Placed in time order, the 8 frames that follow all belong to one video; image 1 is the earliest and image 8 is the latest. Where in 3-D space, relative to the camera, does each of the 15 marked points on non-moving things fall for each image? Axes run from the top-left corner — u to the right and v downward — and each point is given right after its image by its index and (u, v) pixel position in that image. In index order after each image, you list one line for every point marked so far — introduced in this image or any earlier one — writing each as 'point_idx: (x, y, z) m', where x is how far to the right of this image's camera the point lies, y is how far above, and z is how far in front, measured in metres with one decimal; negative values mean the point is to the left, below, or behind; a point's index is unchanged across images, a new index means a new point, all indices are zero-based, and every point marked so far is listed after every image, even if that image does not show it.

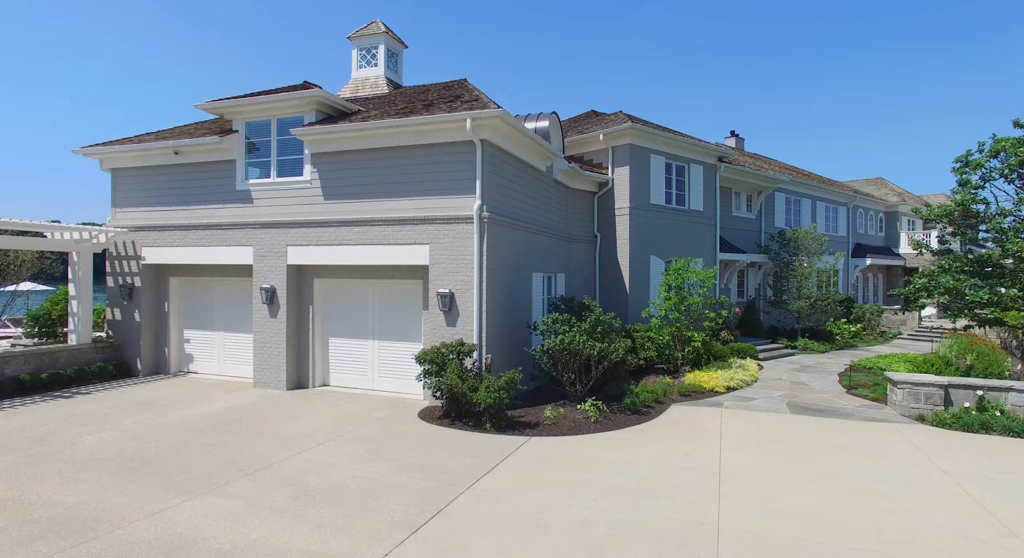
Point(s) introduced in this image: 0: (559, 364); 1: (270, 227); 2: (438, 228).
0: (+0.9, -1.6, +12.1) m
1: (-5.3, +1.1, +13.8) m
2: (-1.4, +1.0, +12.4) m
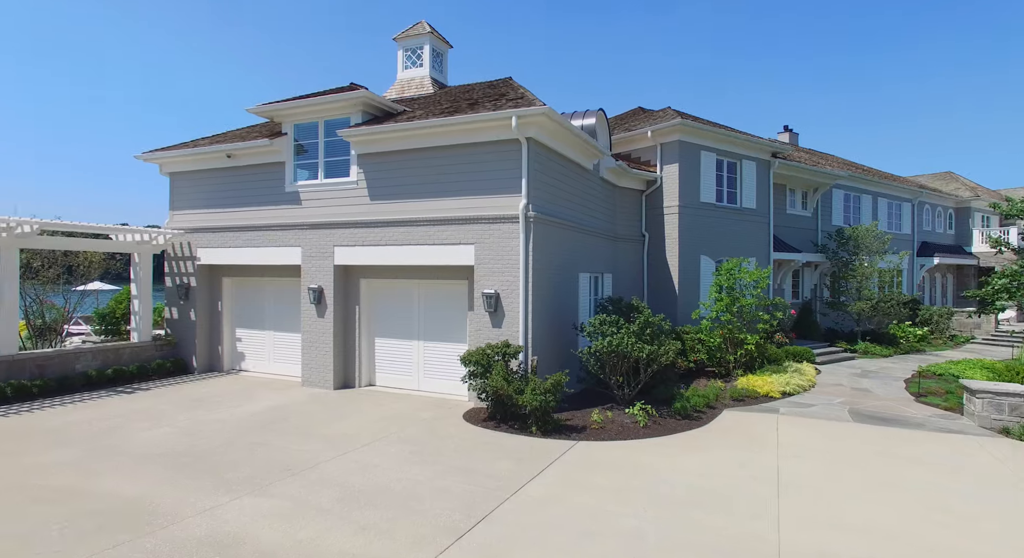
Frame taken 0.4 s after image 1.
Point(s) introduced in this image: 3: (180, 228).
0: (+1.7, -1.6, +11.8) m
1: (-4.3, +1.1, +14.0) m
2: (-0.5, +1.0, +12.2) m
3: (-8.3, +1.3, +16.0) m
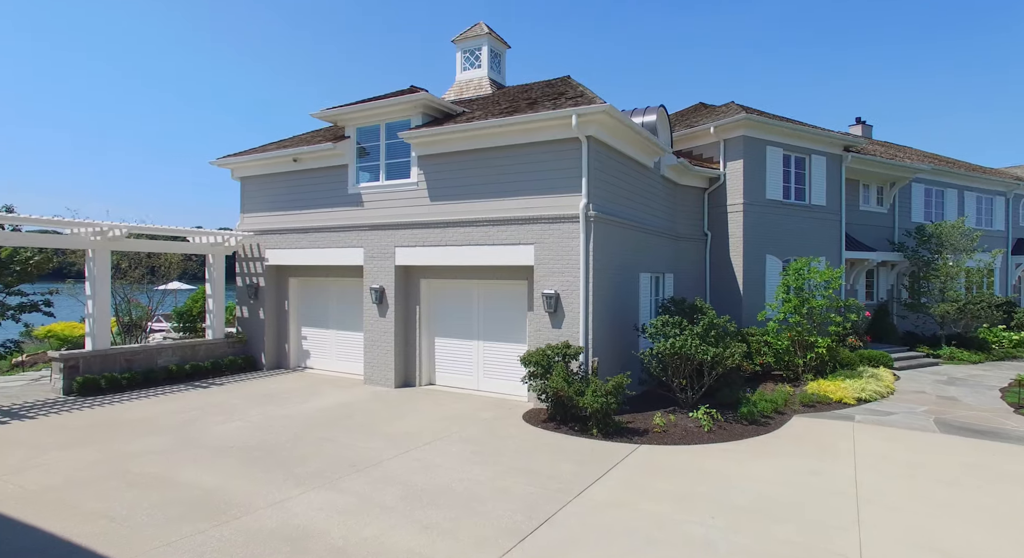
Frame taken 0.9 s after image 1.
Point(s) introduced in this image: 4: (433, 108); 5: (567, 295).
0: (+2.8, -1.6, +11.5) m
1: (-3.0, +1.1, +14.2) m
2: (+0.6, +1.0, +12.2) m
3: (-6.8, +1.3, +16.6) m
4: (-1.7, +3.7, +13.9) m
5: (+1.0, -0.3, +11.9) m
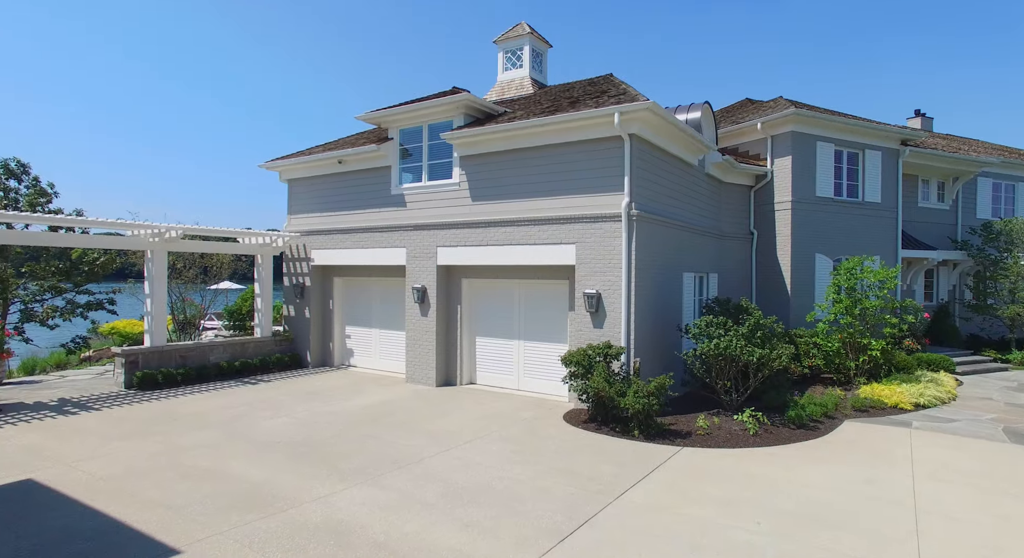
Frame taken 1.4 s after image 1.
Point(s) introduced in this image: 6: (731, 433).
0: (+3.6, -1.6, +11.3) m
1: (-2.0, +1.1, +14.4) m
2: (+1.4, +1.0, +12.1) m
3: (-5.7, +1.3, +17.0) m
4: (-0.8, +3.8, +14.0) m
5: (+1.8, -0.3, +11.8) m
6: (+3.6, -2.5, +10.4) m
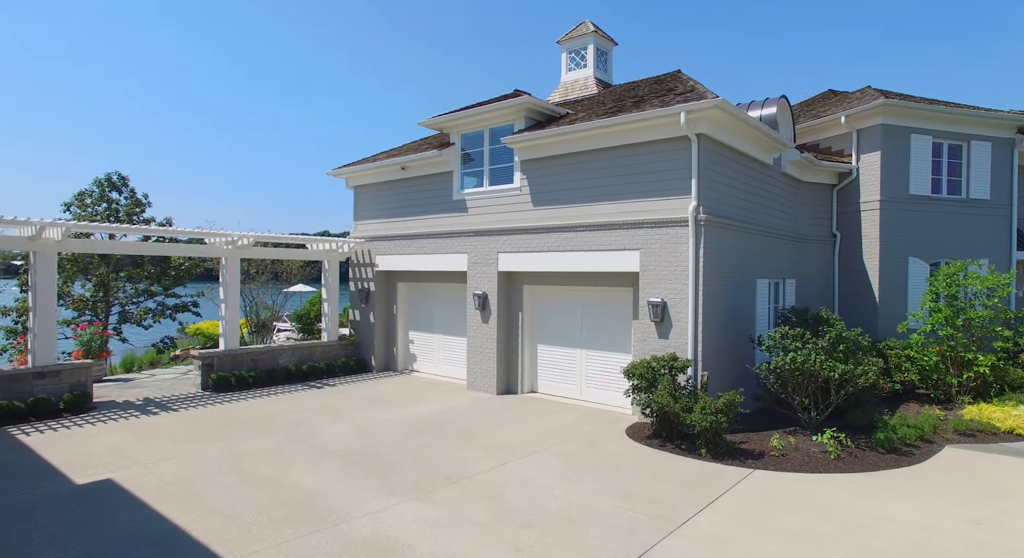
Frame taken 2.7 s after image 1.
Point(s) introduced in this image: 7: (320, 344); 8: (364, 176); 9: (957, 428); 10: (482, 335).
0: (+4.6, -1.8, +10.5) m
1: (-0.6, +1.0, +14.2) m
2: (+2.5, +0.9, +11.5) m
3: (-4.0, +1.2, +17.2) m
4: (+0.5, +3.6, +13.7) m
5: (+2.9, -0.4, +11.2) m
6: (+4.5, -2.7, +9.6) m
7: (-5.0, -1.7, +16.4) m
8: (-4.0, +2.8, +17.0) m
9: (+7.5, -2.5, +10.8) m
10: (-0.7, -1.3, +14.2) m
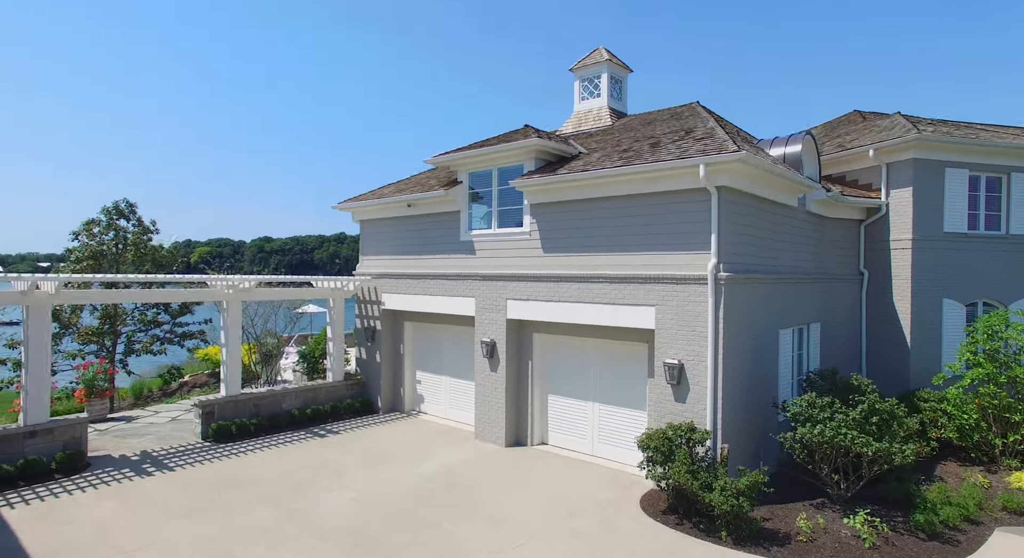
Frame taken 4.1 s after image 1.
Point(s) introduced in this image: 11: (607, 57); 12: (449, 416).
0: (+4.7, -2.8, +9.8) m
1: (-0.4, 0.0, +13.6) m
2: (+2.6, -0.1, +10.9) m
3: (-3.8, +0.2, +16.7) m
4: (+0.7, +2.6, +13.0) m
5: (+3.0, -1.4, +10.5) m
6: (+4.6, -3.7, +8.9) m
7: (-4.7, -2.7, +16.0) m
8: (-3.7, +1.8, +16.5) m
9: (+7.6, -3.5, +10.0) m
10: (-0.5, -2.3, +13.6) m
11: (+2.4, +5.7, +16.3) m
12: (-1.5, -3.3, +15.6) m
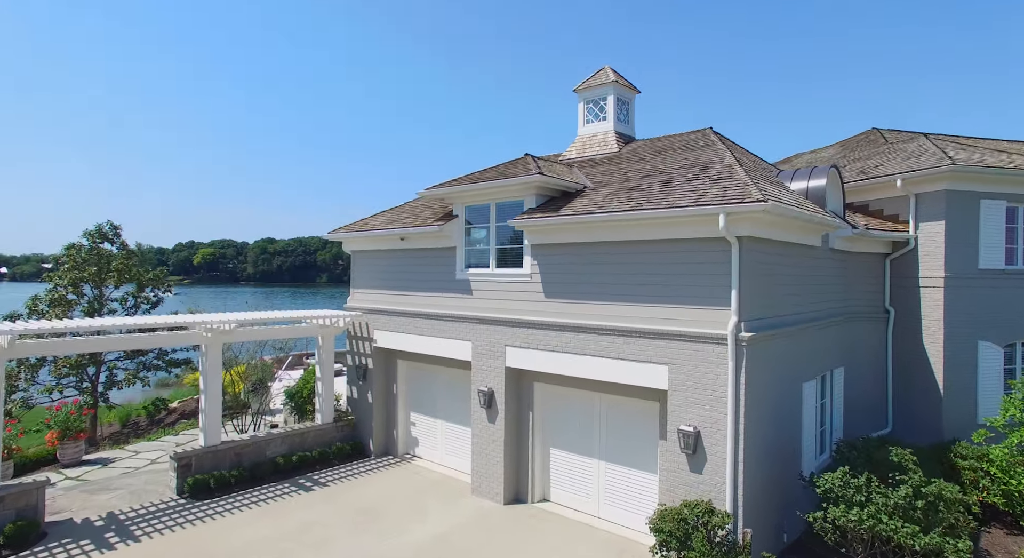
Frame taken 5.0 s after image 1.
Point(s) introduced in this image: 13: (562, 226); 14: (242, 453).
0: (+4.7, -3.7, +8.7) m
1: (-0.5, -0.9, +12.6) m
2: (+2.6, -1.0, +9.8) m
3: (-3.8, -0.7, +15.7) m
4: (+0.7, +1.7, +12.0) m
5: (+3.0, -2.3, +9.5) m
6: (+4.5, -4.6, +7.8) m
7: (-4.7, -3.5, +15.0) m
8: (-3.7, +0.9, +15.5) m
9: (+7.5, -4.4, +8.9) m
10: (-0.5, -3.1, +12.6) m
11: (+2.4, +4.9, +15.3) m
12: (-1.5, -4.2, +14.6) m
13: (+0.9, +0.9, +11.1) m
14: (-5.9, -3.8, +13.7) m
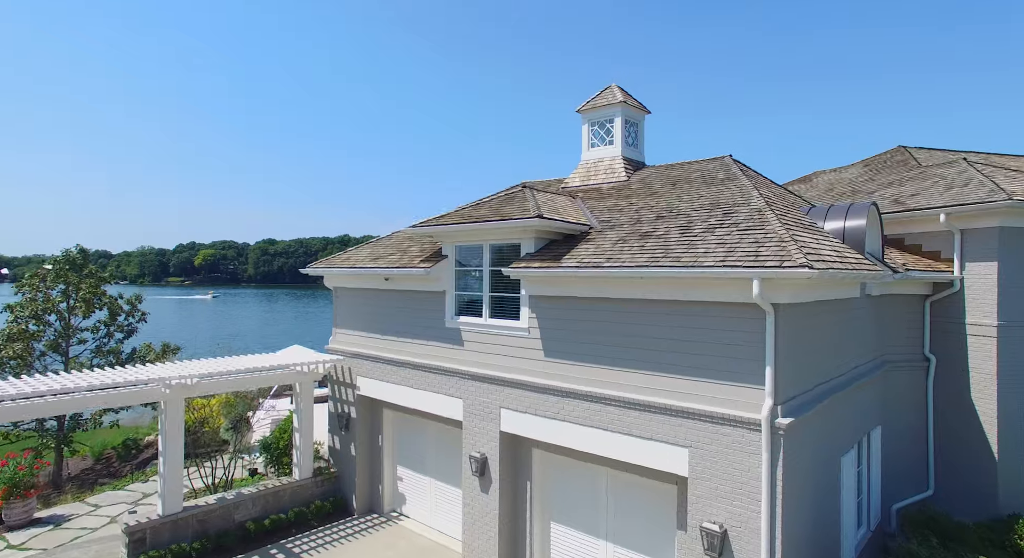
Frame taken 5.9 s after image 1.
0: (+4.6, -4.6, +7.3) m
1: (-0.5, -1.8, +11.1) m
2: (+2.5, -1.9, +8.3) m
3: (-3.8, -1.6, +14.2) m
4: (+0.6, +0.8, +10.5) m
5: (+2.9, -3.2, +8.0) m
6: (+4.4, -5.5, +6.4) m
7: (-4.8, -4.4, +13.5) m
8: (-3.7, 0.0, +14.0) m
9: (+7.5, -5.3, +7.4) m
10: (-0.6, -4.0, +11.2) m
11: (+2.4, +4.0, +13.8) m
12: (-1.6, -5.1, +13.2) m
13: (+0.8, 0.0, +9.6) m
14: (-5.9, -4.7, +12.3) m
